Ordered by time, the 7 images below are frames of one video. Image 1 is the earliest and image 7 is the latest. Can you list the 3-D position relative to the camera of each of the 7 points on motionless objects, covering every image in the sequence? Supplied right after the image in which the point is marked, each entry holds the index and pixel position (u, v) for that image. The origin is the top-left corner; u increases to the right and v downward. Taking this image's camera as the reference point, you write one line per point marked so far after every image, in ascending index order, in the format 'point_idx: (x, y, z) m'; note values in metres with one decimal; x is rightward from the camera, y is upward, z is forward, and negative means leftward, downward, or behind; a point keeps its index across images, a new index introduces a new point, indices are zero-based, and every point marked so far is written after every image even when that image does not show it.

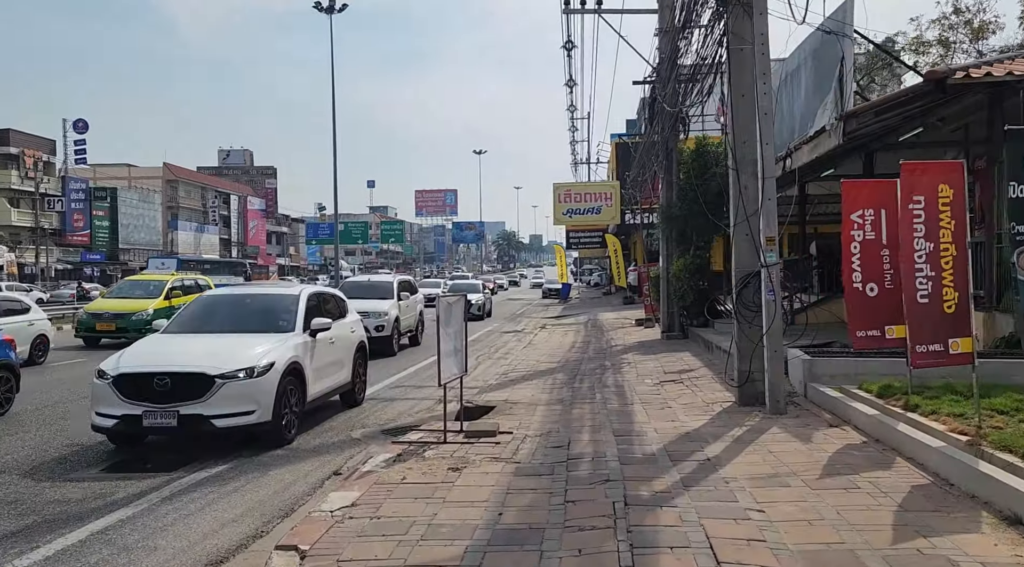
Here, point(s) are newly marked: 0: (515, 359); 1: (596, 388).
0: (+0.1, -1.6, +17.7) m
1: (+1.2, -1.5, +11.7) m
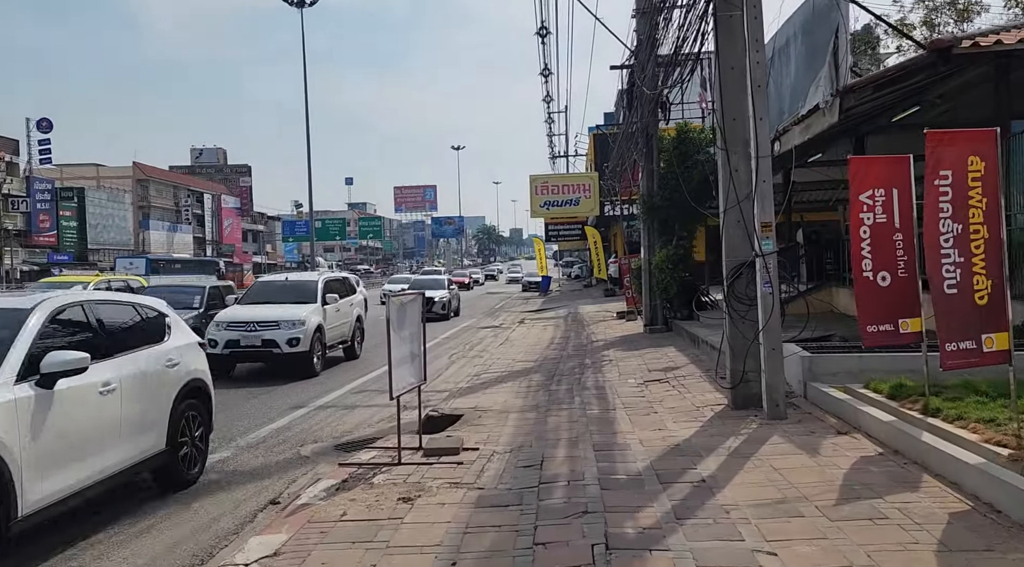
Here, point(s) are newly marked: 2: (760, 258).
0: (-0.4, -1.5, +16.7) m
1: (+0.8, -1.4, +10.7) m
2: (+2.4, +0.2, +8.0) m
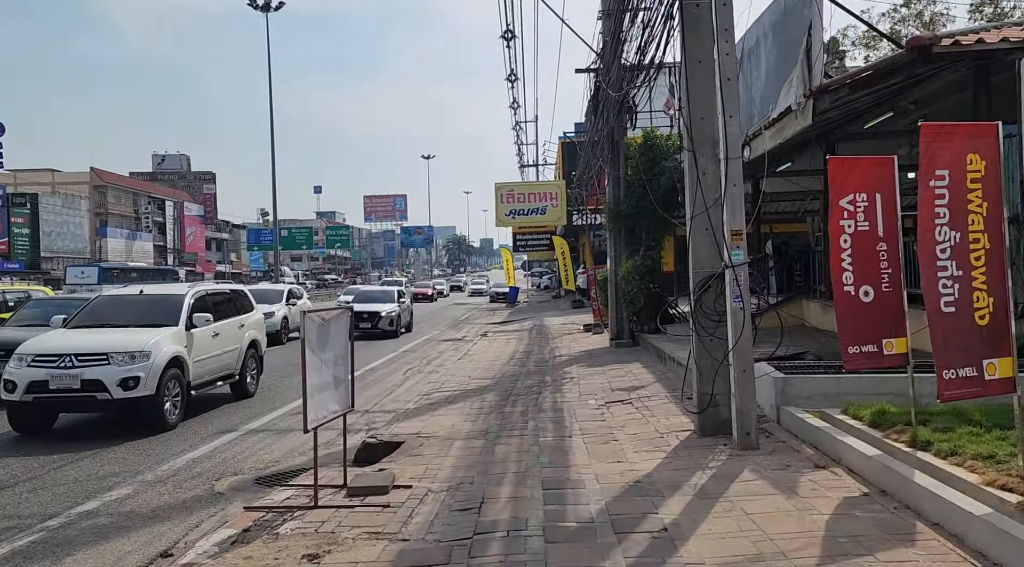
0: (-1.2, -1.7, +15.7) m
1: (+0.2, -1.6, +9.8) m
2: (+1.9, +0.1, +7.2) m
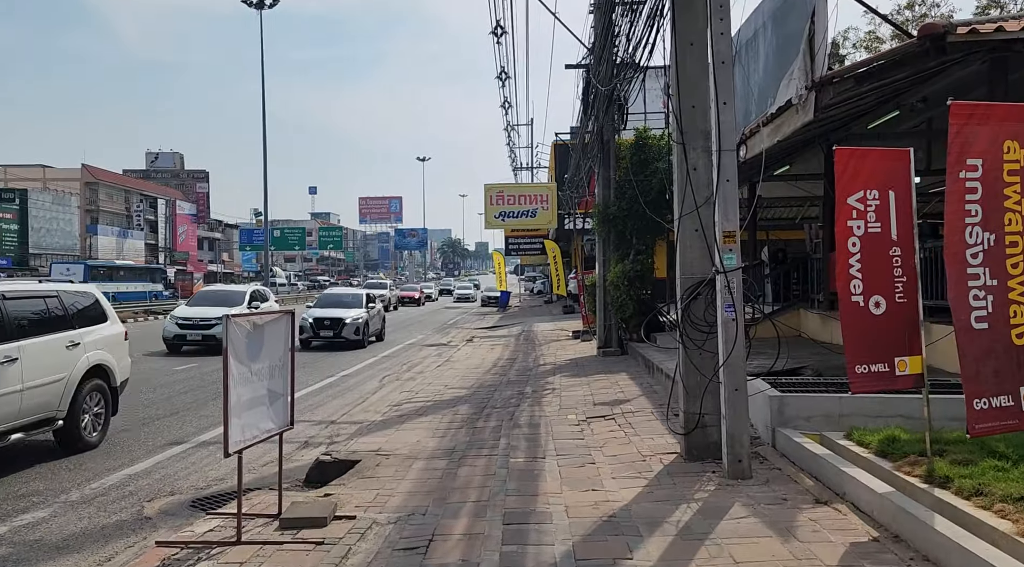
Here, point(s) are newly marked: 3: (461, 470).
0: (-1.6, -1.8, +14.9) m
1: (-0.1, -1.6, +9.0) m
2: (+1.6, +0.1, +6.5) m
3: (-0.4, -1.6, +7.2) m
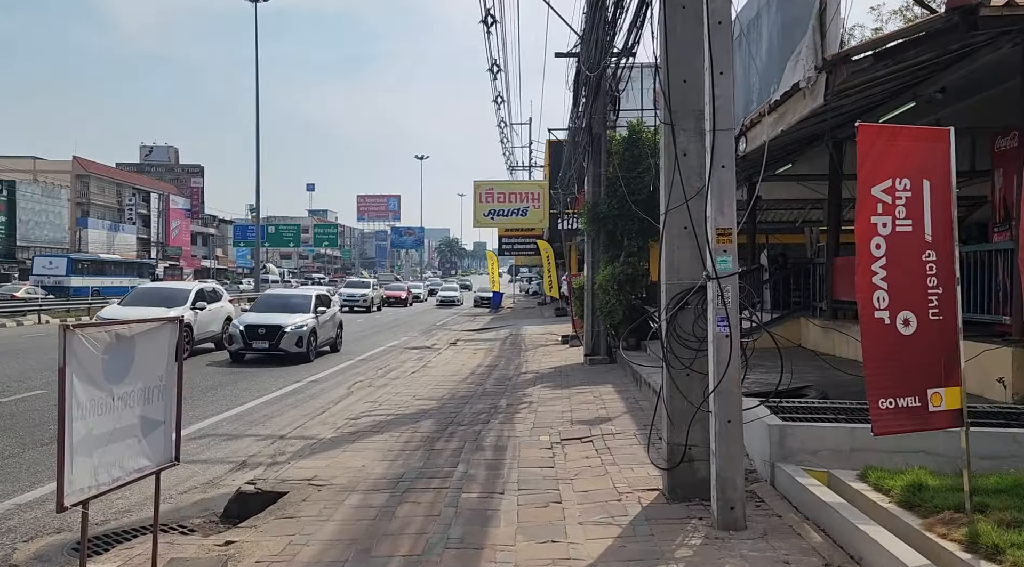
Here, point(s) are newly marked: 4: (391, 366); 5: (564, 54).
0: (-2.0, -1.8, +13.8) m
1: (-0.5, -1.6, +7.9) m
2: (+1.3, 0.0, +5.3) m
3: (-0.8, -1.6, +6.1) m
4: (-2.7, -1.9, +18.8) m
5: (+1.0, +4.5, +16.3) m
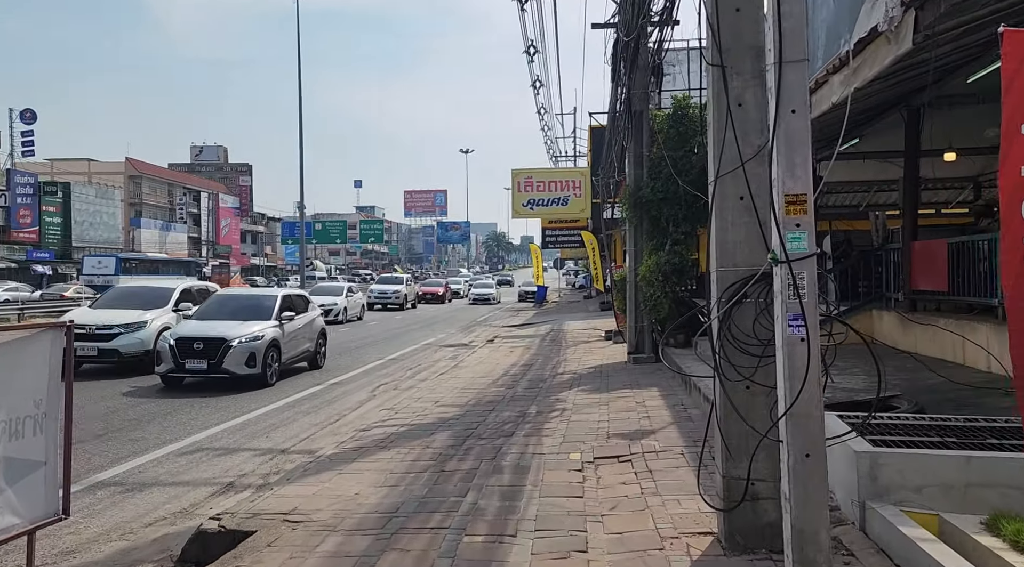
0: (-1.4, -1.7, +12.6) m
1: (-0.3, -1.6, +6.6) m
2: (+1.3, +0.1, +4.0) m
3: (-0.7, -1.6, +4.9) m
4: (-1.9, -1.7, +17.7) m
5: (+1.6, +4.7, +14.9) m
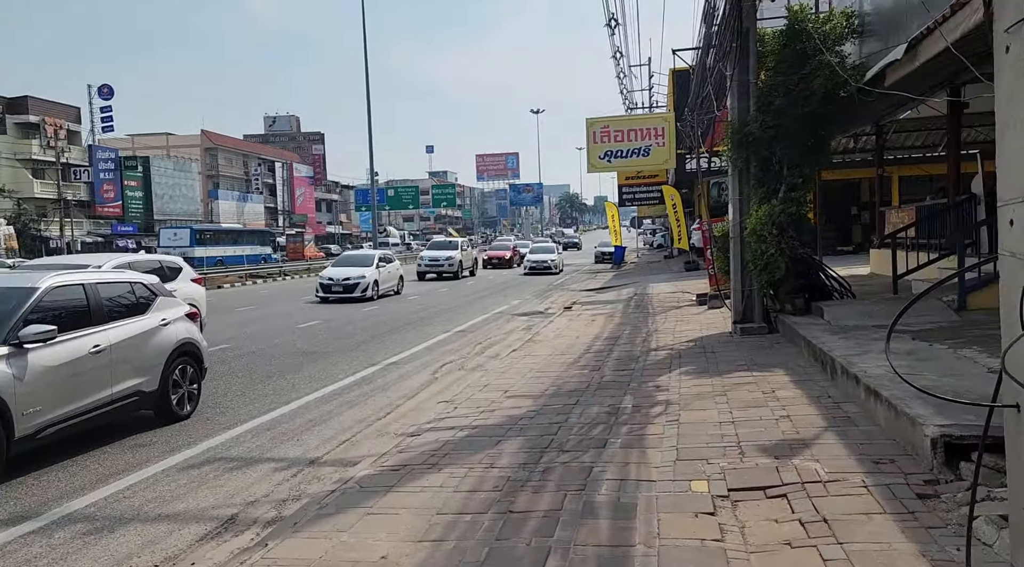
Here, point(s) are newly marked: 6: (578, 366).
0: (-0.3, -1.2, +10.6) m
1: (+0.2, -1.4, +4.5) m
2: (+1.6, +0.2, +1.7) m
3: (-0.3, -1.5, +2.8) m
4: (-0.4, -1.0, +15.6) m
5: (+2.7, +5.3, +12.3) m
6: (+0.8, -1.1, +10.5) m
